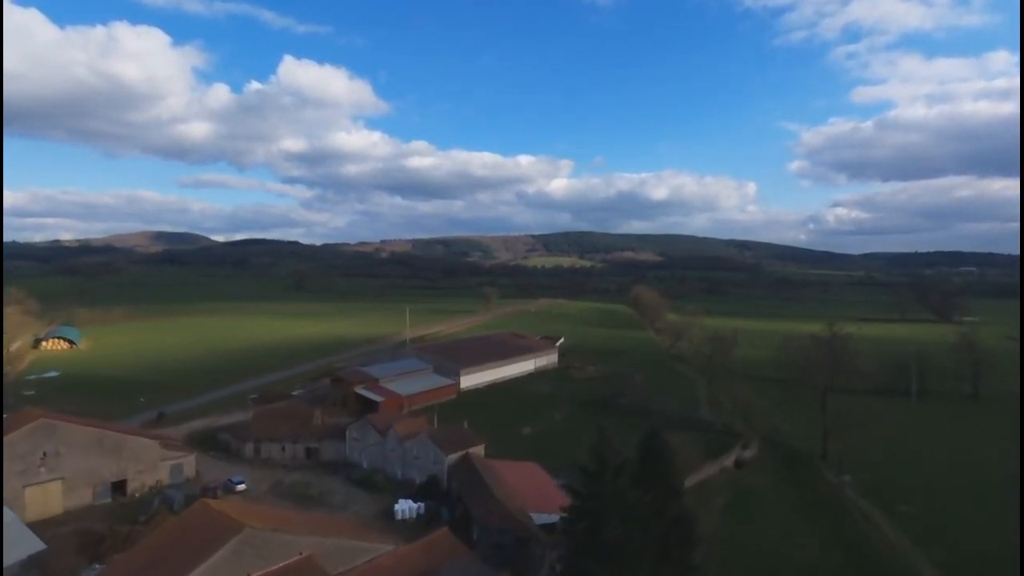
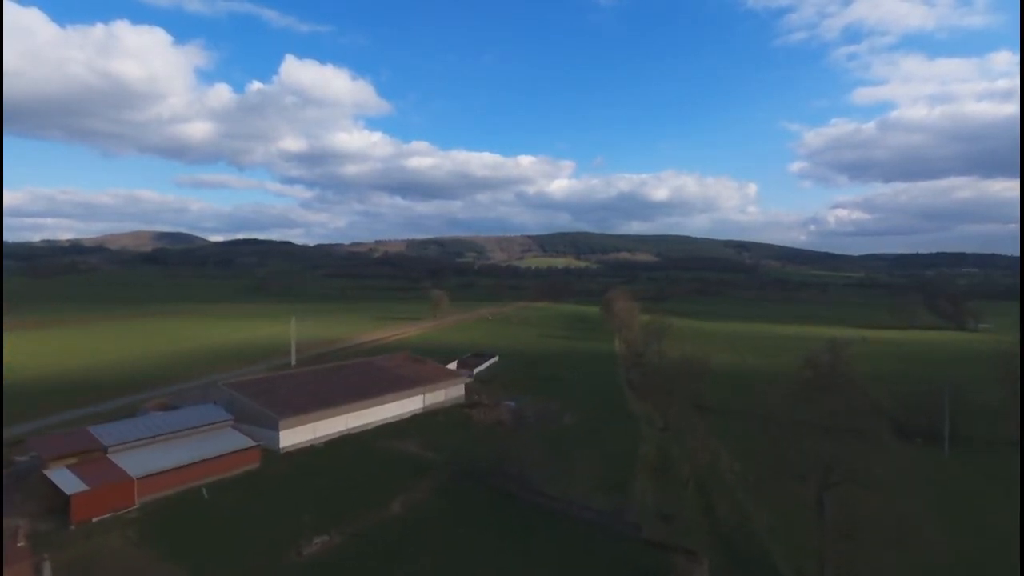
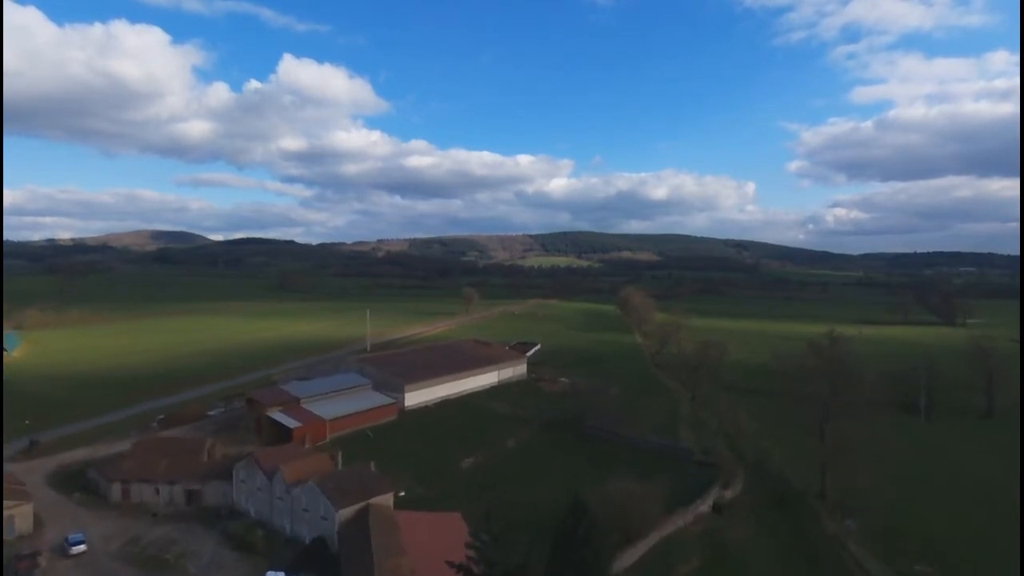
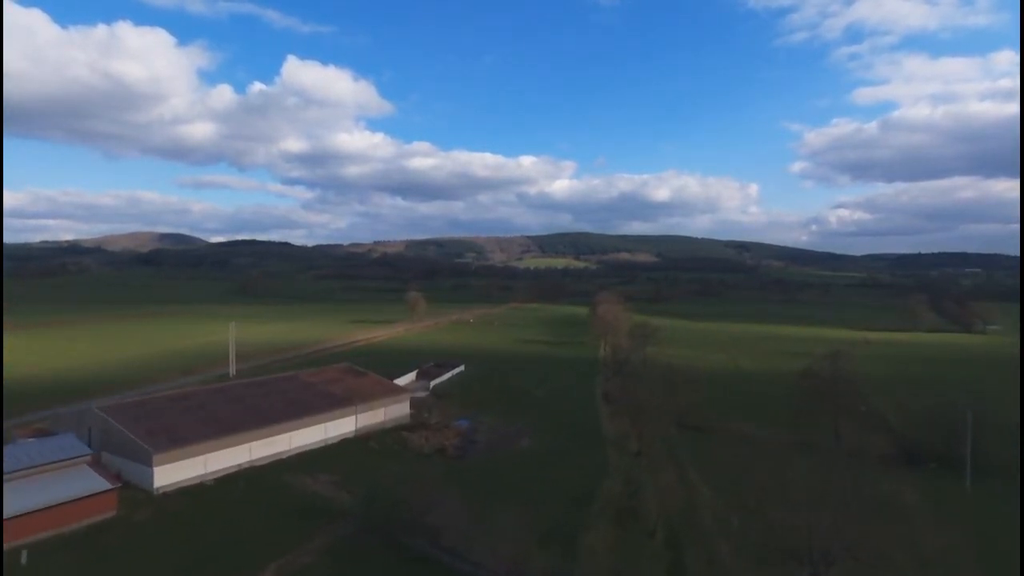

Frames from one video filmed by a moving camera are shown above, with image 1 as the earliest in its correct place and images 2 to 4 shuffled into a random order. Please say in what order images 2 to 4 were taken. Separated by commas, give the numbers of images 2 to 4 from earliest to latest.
3, 2, 4
